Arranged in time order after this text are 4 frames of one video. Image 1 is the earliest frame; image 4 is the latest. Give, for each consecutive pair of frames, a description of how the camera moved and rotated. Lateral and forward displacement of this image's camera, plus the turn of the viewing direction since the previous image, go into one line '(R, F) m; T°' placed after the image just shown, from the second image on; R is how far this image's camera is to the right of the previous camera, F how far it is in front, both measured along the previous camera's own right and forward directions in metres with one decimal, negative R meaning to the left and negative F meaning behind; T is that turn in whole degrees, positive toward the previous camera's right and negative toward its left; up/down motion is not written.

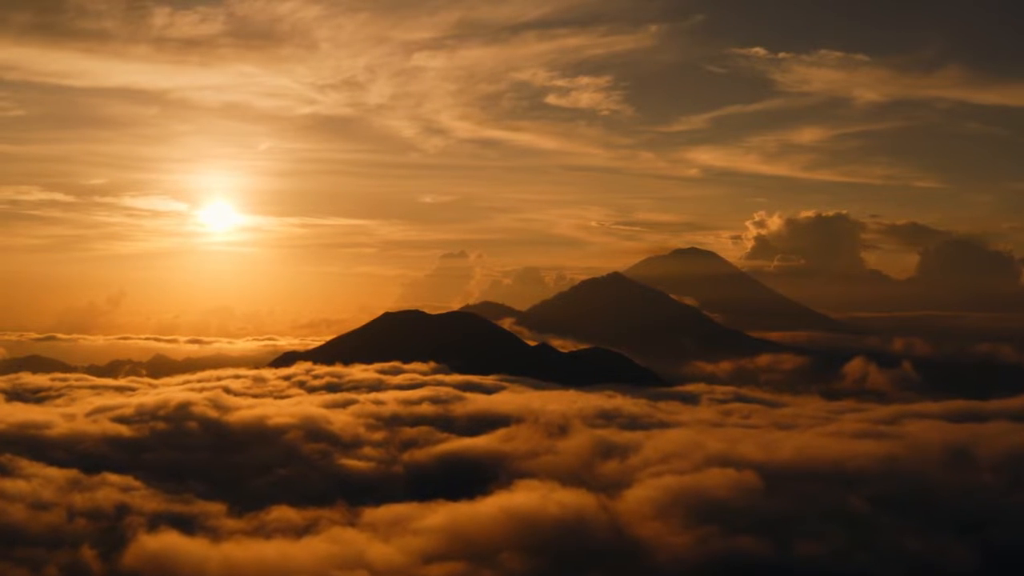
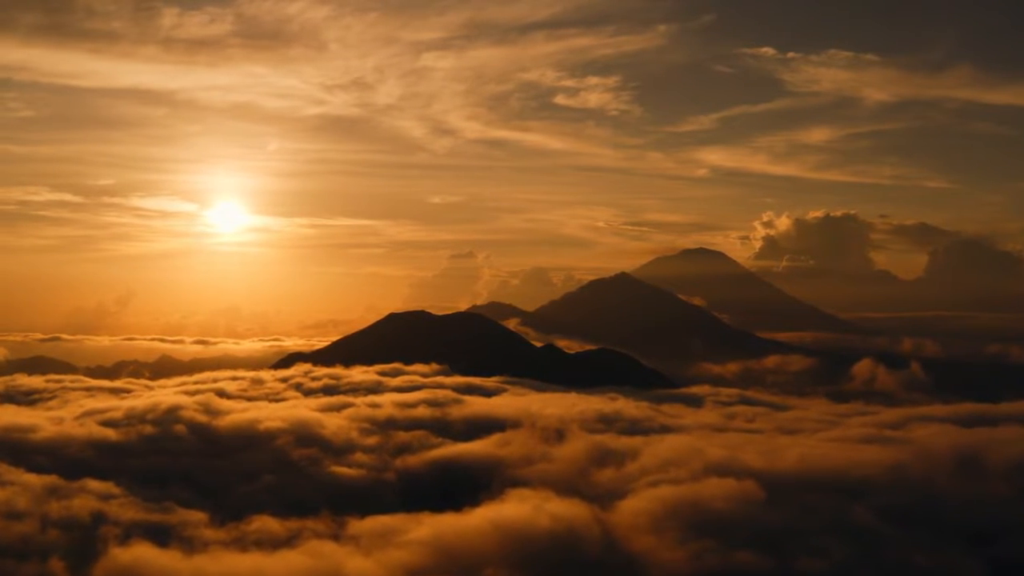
(+3.2, +6.9) m; 0°
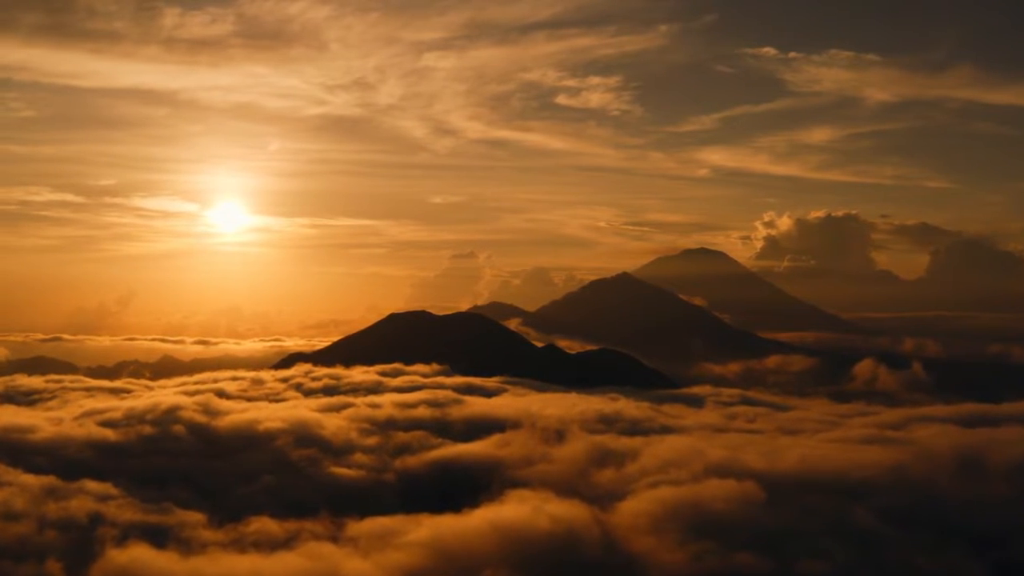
(+0.4, +0.8) m; 0°
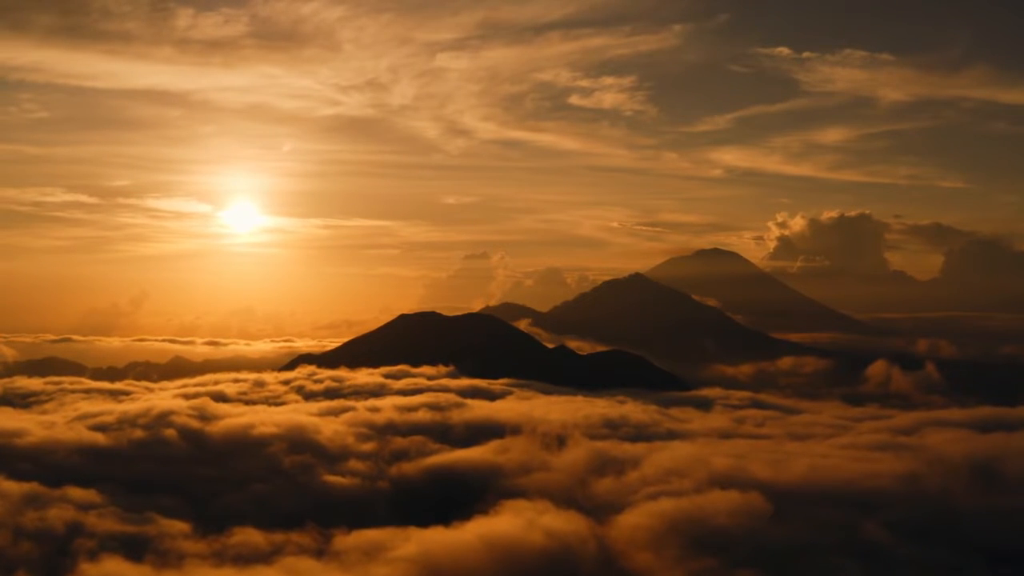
(+3.3, +7.2) m; -1°
